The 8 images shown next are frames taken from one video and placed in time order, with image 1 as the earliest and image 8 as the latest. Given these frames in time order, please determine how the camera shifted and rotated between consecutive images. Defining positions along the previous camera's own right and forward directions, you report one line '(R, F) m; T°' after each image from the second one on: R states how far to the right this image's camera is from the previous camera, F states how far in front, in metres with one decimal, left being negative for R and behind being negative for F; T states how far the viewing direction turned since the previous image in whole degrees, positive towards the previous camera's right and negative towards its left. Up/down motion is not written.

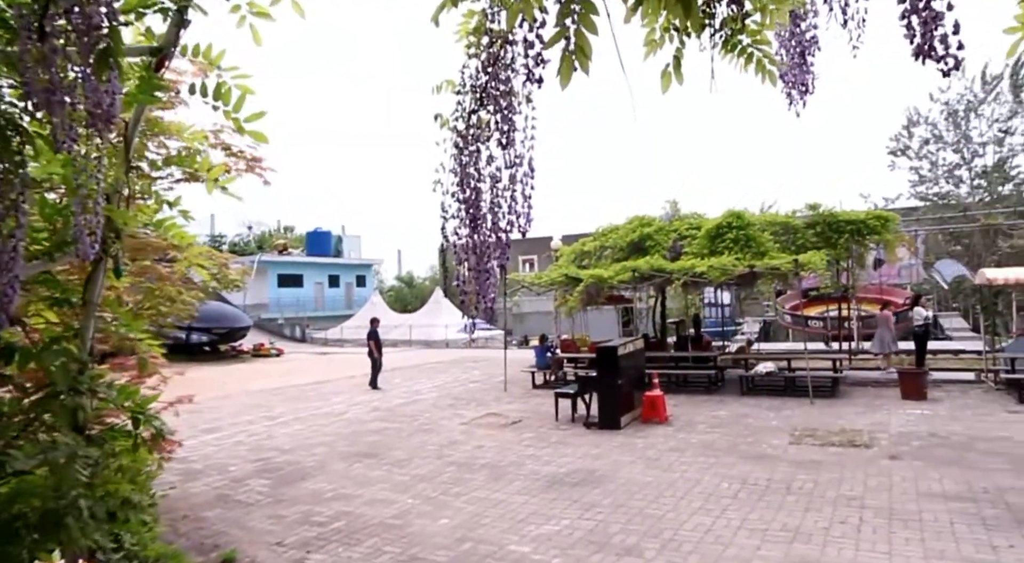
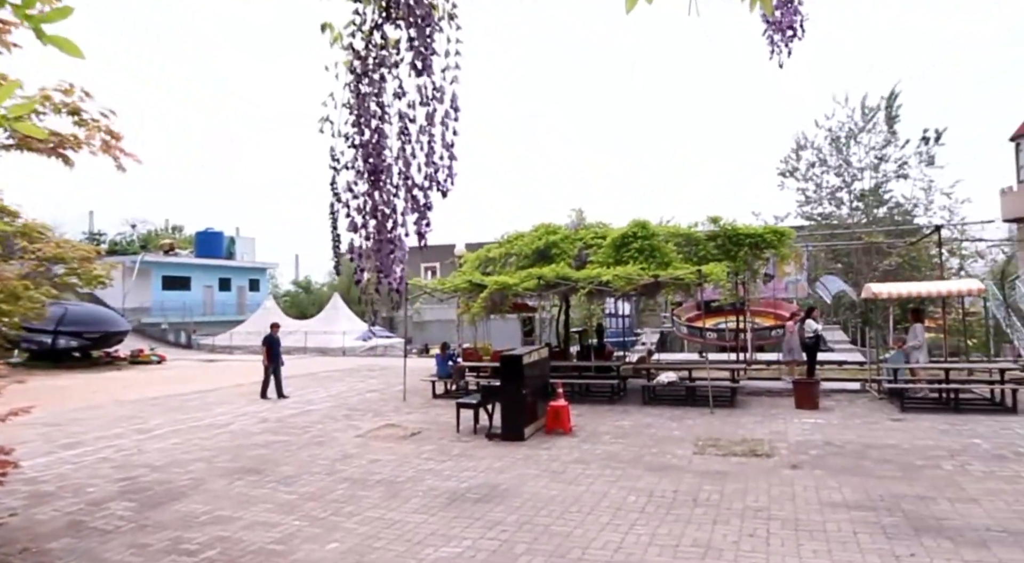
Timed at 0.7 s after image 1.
(0.0, +0.5) m; +8°
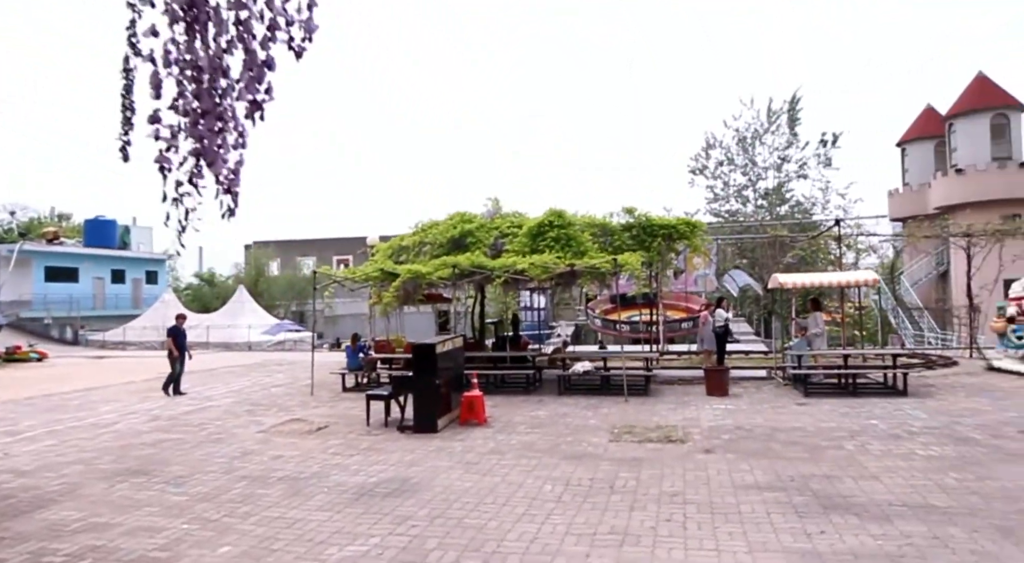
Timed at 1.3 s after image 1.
(0.0, +0.4) m; +7°
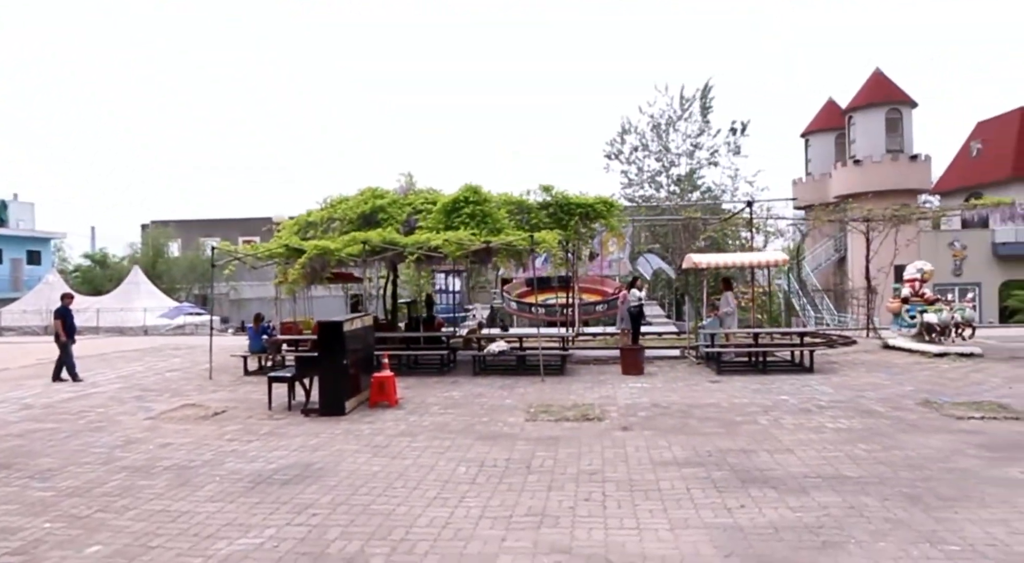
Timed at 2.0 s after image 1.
(0.0, +0.4) m; +7°
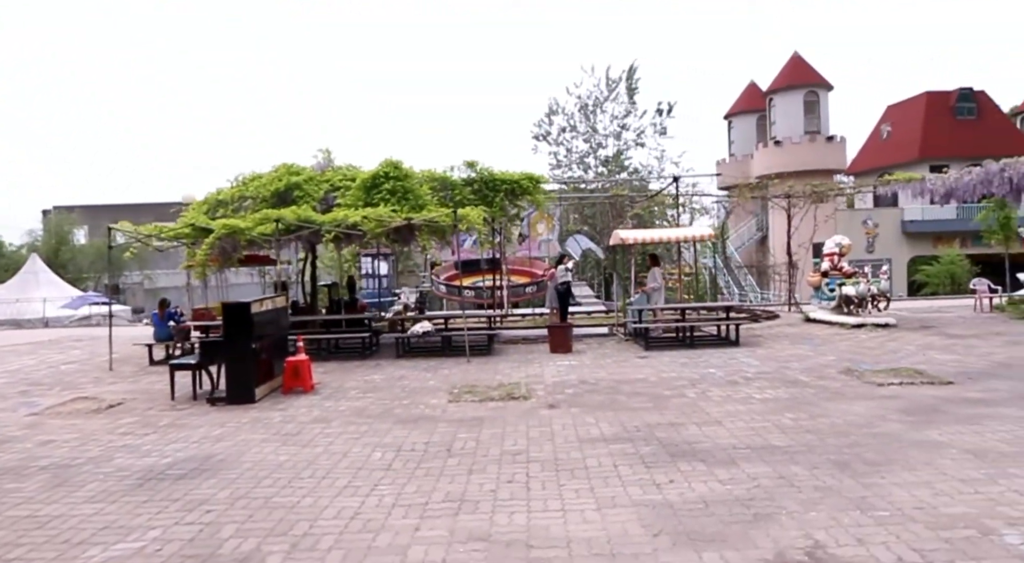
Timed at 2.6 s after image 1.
(+0.1, +0.5) m; +6°
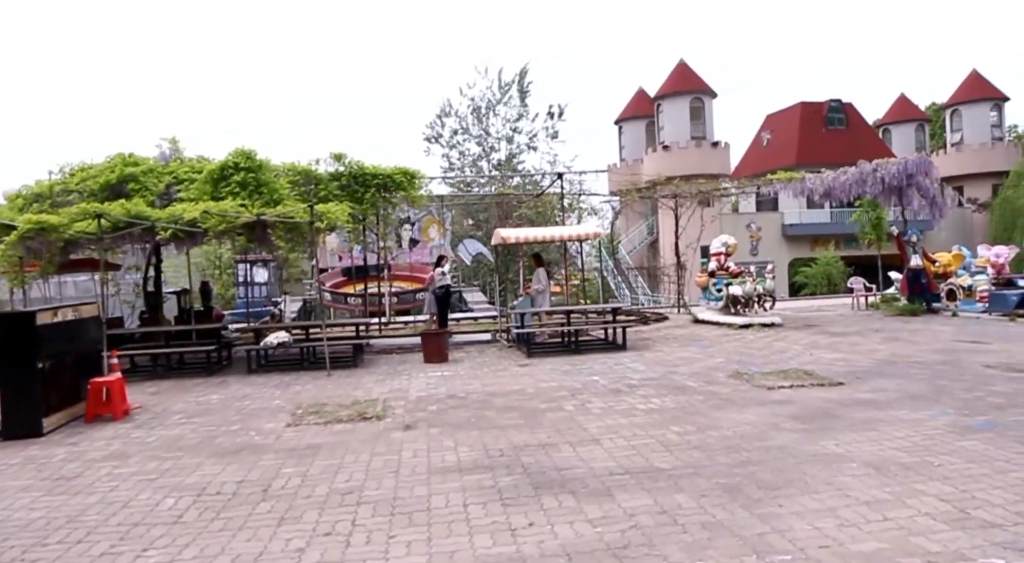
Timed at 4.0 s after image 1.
(+0.5, +1.1) m; +8°
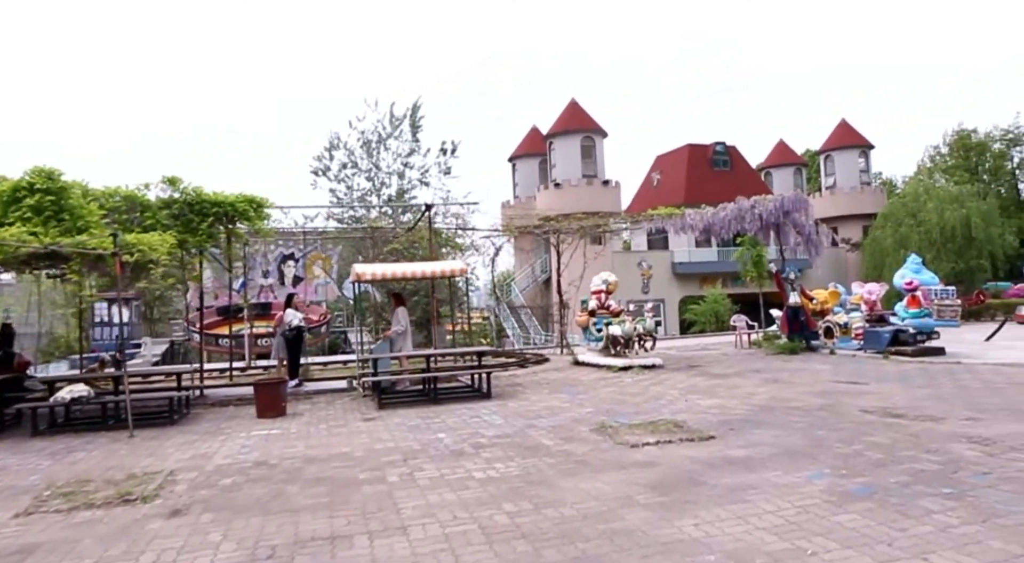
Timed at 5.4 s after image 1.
(+0.8, +1.1) m; +8°
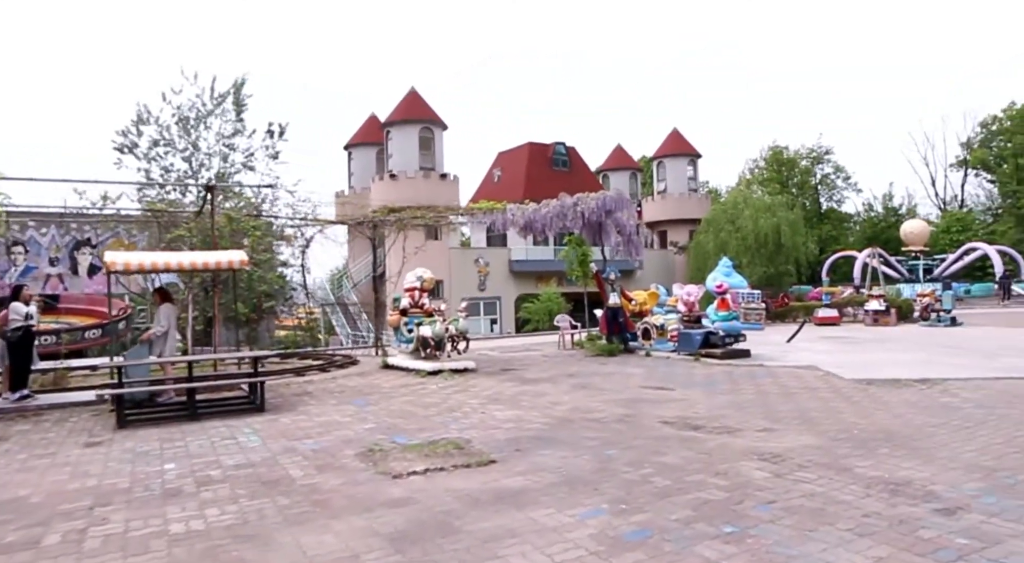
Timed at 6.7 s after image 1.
(+0.8, +1.0) m; +13°
